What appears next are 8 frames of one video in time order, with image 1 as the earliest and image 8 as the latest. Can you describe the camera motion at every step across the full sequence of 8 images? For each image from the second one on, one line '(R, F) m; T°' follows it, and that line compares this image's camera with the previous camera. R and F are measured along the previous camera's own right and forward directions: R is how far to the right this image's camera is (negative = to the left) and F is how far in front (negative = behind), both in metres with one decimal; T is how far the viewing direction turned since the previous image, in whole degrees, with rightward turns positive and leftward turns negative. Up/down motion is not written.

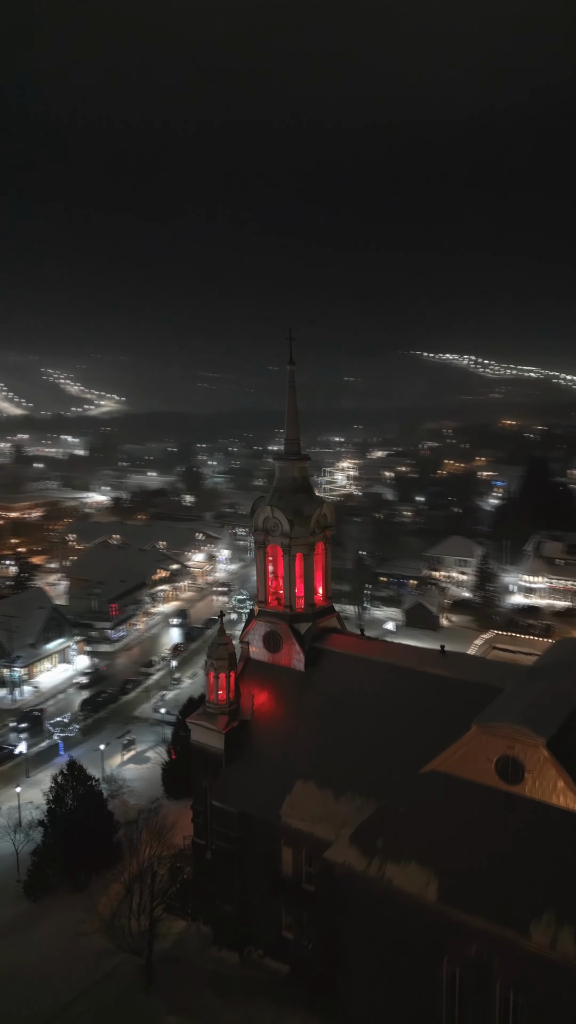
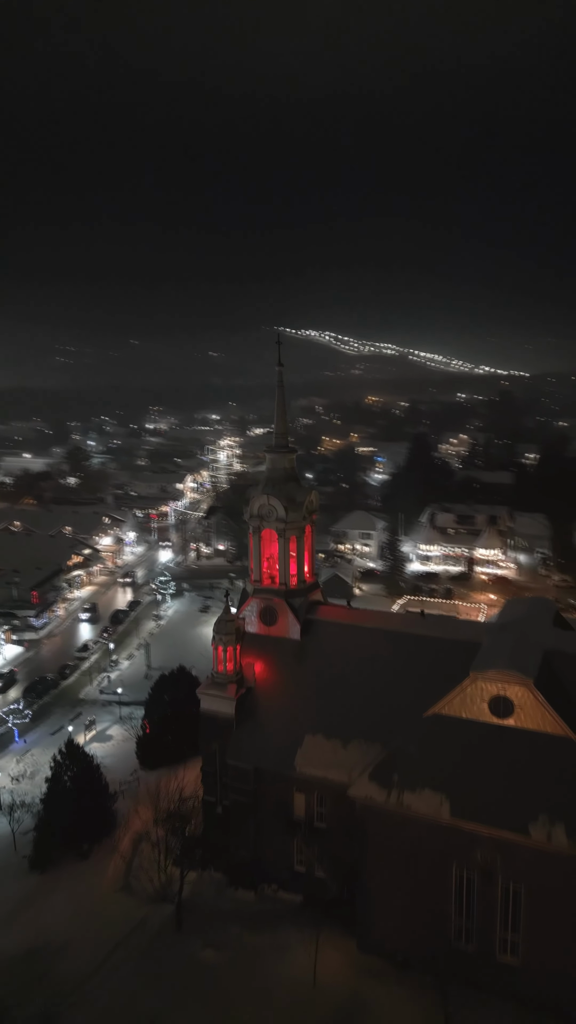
(-3.1, -1.6) m; +10°
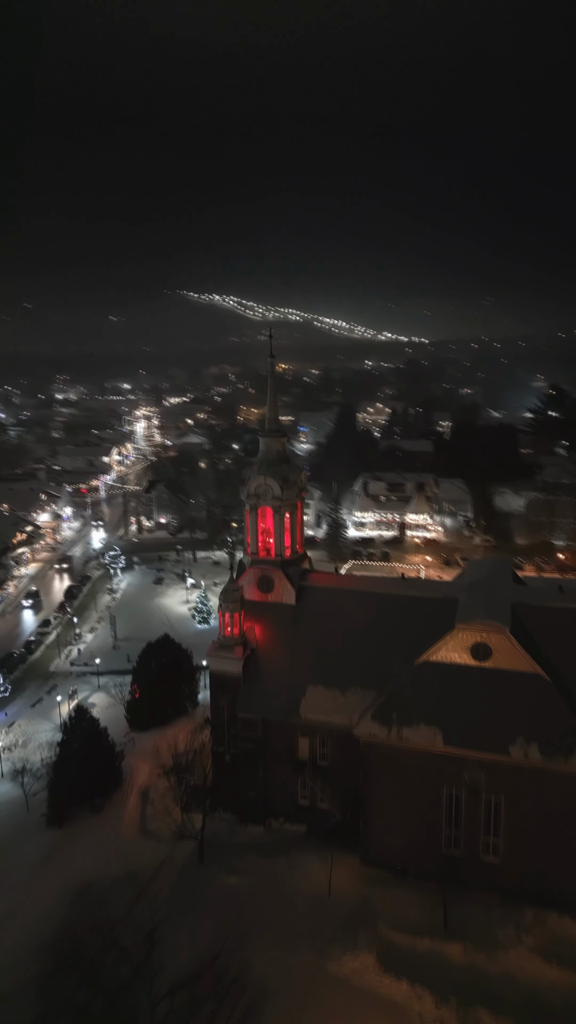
(-2.3, -1.9) m; +7°
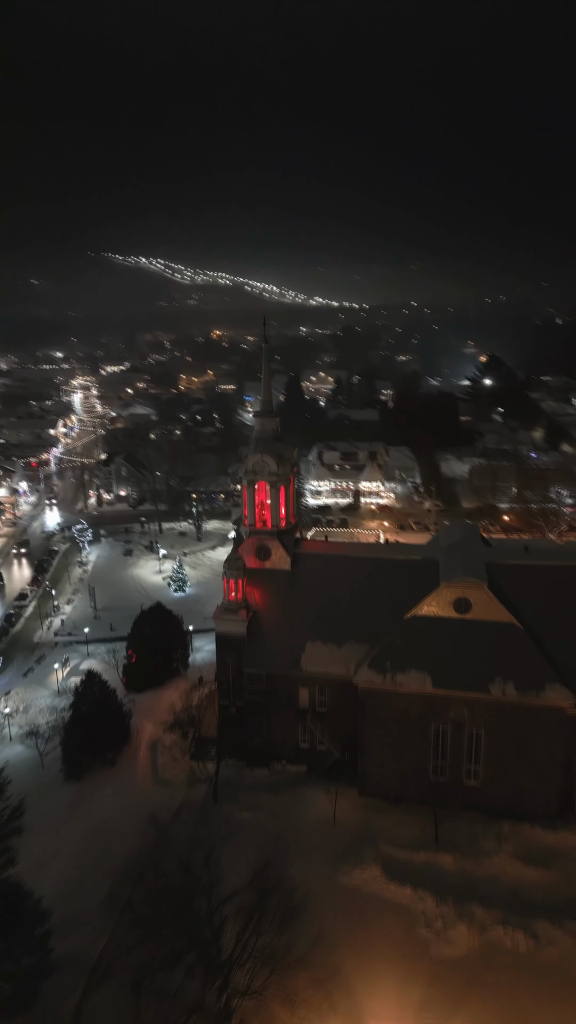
(-1.8, -1.8) m; +5°
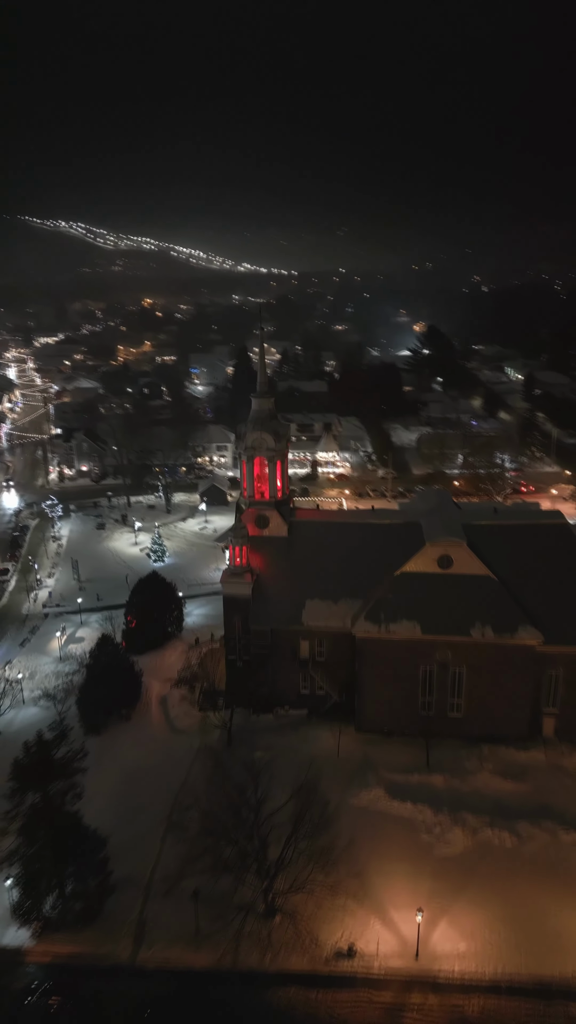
(-2.1, -2.2) m; +5°
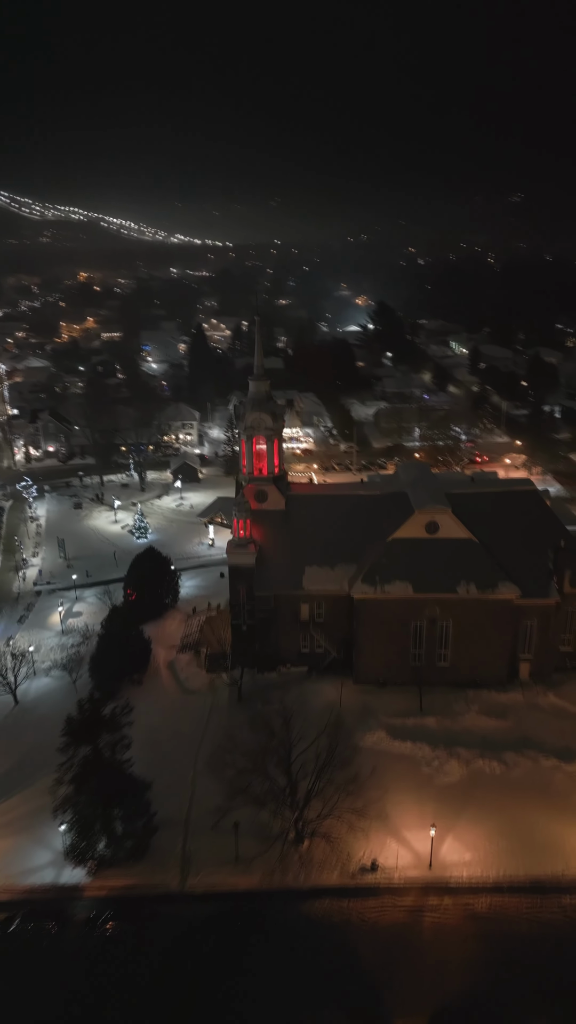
(-2.0, -1.9) m; +5°
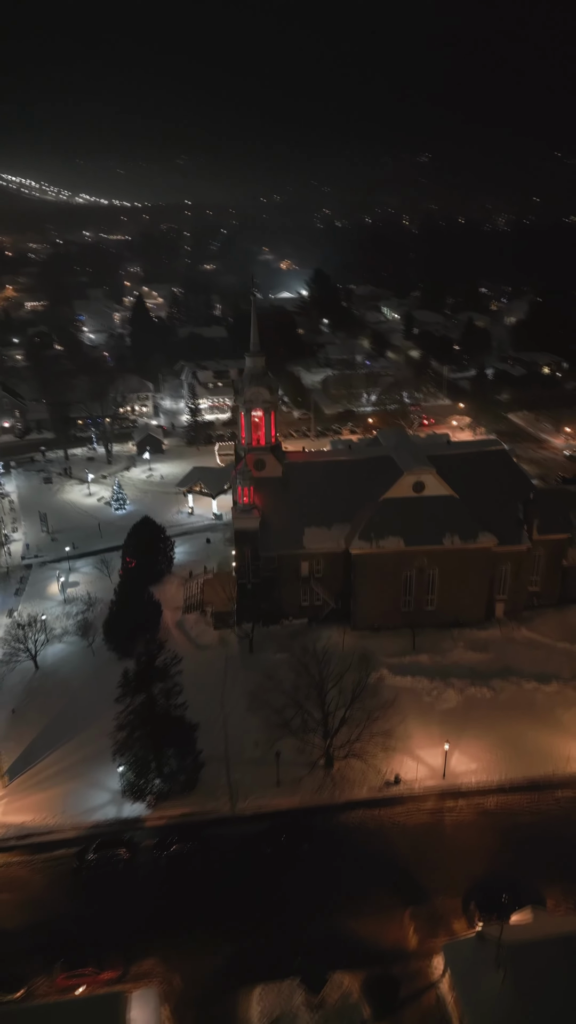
(-3.0, -2.2) m; +6°
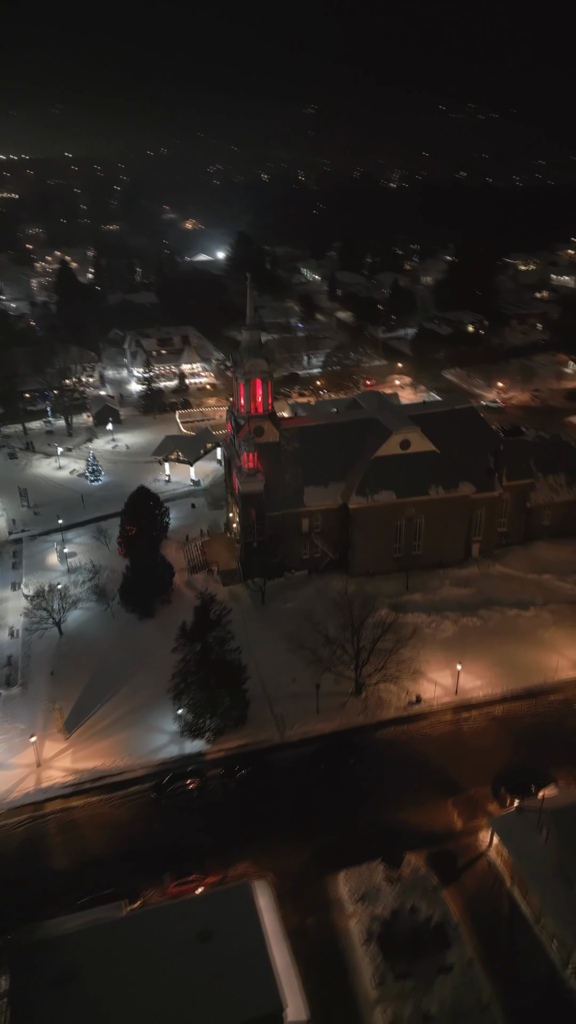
(-4.0, -2.3) m; +7°
